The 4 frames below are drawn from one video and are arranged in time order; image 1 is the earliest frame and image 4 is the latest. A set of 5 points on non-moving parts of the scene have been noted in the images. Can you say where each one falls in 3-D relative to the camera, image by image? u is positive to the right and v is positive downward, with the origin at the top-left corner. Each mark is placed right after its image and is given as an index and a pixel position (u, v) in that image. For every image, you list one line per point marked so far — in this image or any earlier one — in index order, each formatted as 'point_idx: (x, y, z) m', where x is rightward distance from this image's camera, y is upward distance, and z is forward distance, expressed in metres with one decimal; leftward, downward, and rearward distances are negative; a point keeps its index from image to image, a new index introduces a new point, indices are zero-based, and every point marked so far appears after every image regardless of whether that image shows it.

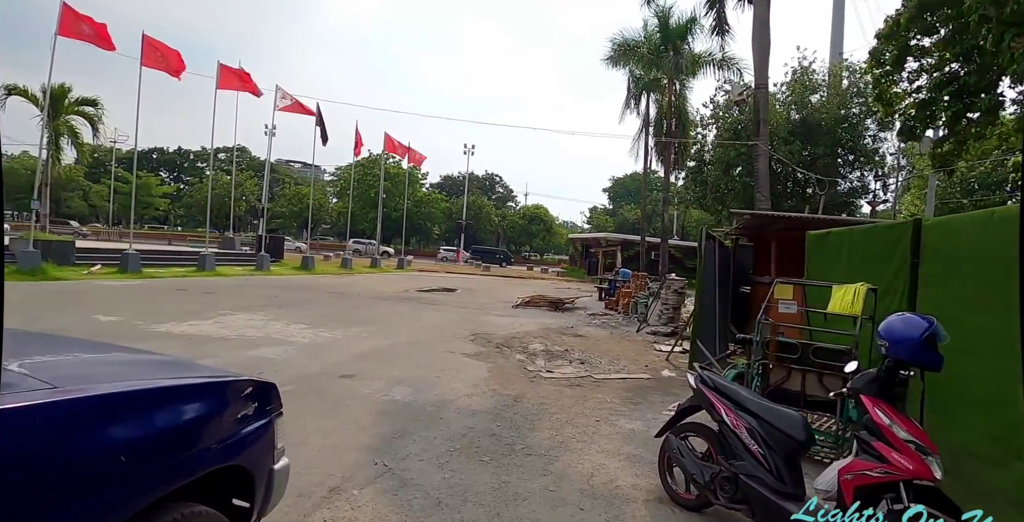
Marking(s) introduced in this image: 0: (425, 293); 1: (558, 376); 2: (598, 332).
0: (-3.0, -1.1, +17.6) m
1: (+0.7, -1.7, +7.7) m
2: (+2.1, -1.7, +12.5) m
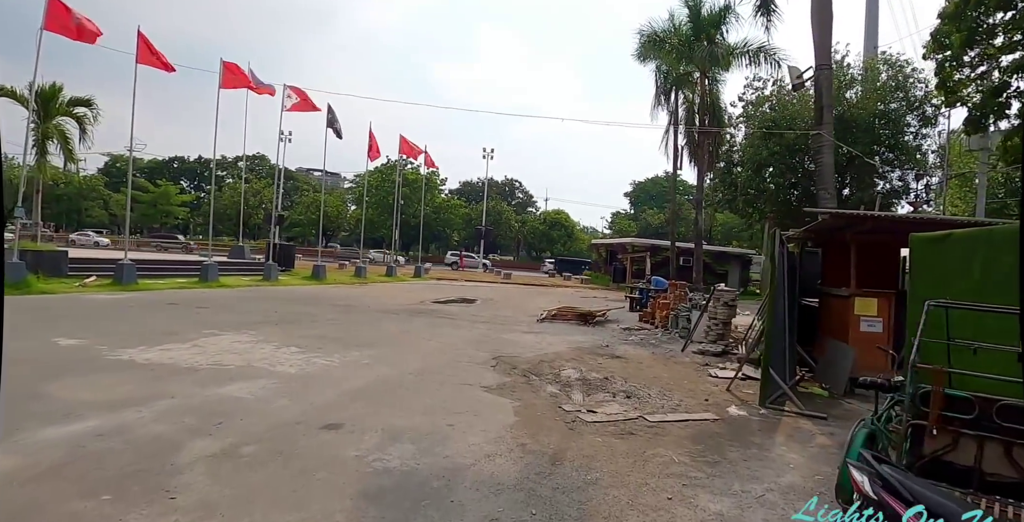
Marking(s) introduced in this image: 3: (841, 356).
0: (-2.3, -1.4, +16.2) m
1: (+1.1, -1.9, +6.1) m
2: (+2.7, -1.9, +10.8) m
3: (+5.6, -1.6, +8.6) m
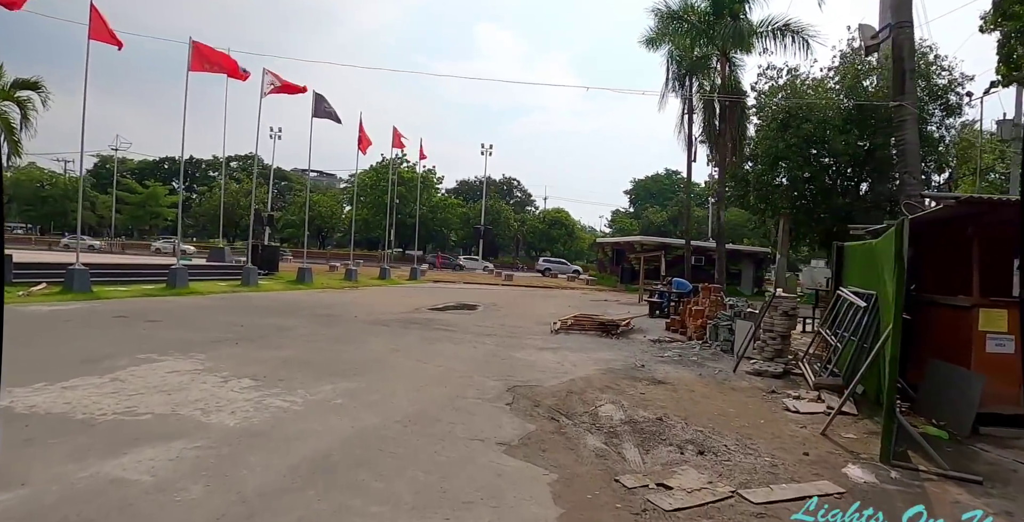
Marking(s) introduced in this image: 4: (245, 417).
0: (-2.0, -1.5, +14.1) m
1: (+1.4, -1.9, +4.1) m
2: (+3.0, -2.0, +8.8) m
3: (+5.9, -1.6, +6.6) m
4: (-2.8, -1.6, +5.2) m
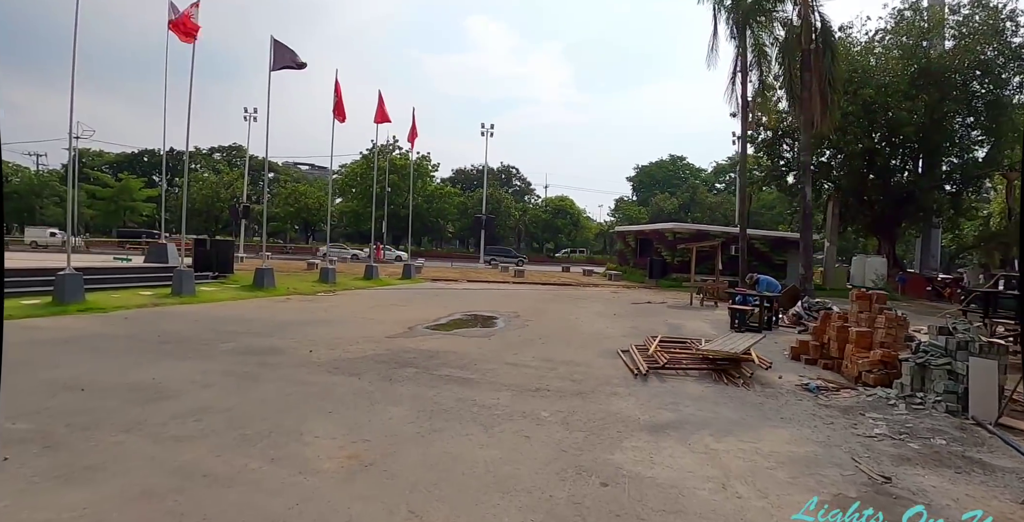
0: (-1.2, -1.4, +9.3) m
1: (+2.3, -2.0, -0.7) m
2: (+3.8, -1.9, +4.1) m
3: (+6.7, -1.6, +1.9) m
4: (-1.9, -1.7, +0.4) m
